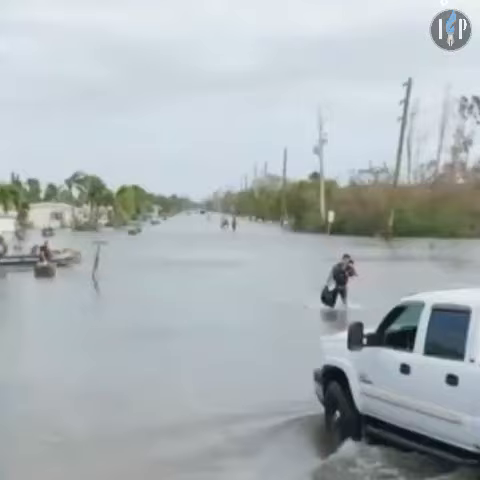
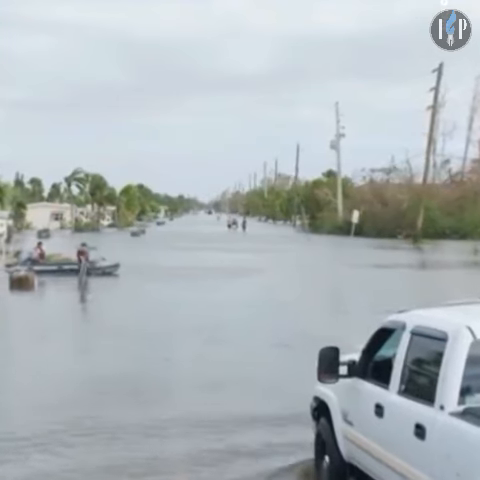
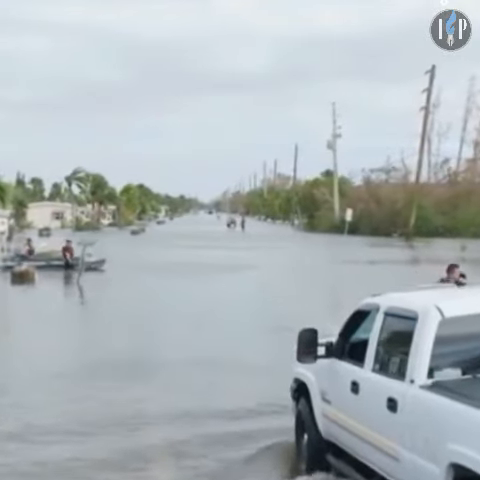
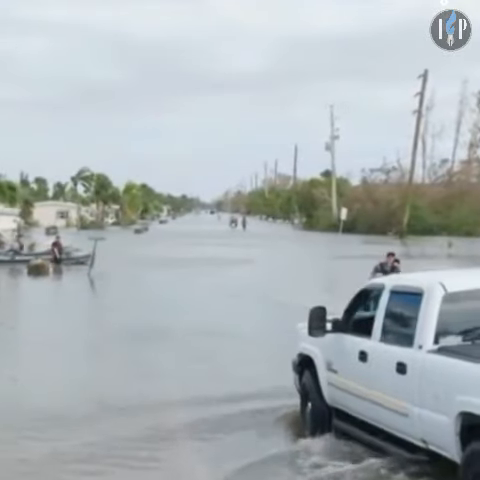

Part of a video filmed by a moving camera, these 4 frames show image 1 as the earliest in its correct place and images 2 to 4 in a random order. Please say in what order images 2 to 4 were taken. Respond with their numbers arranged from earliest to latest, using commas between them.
4, 3, 2
